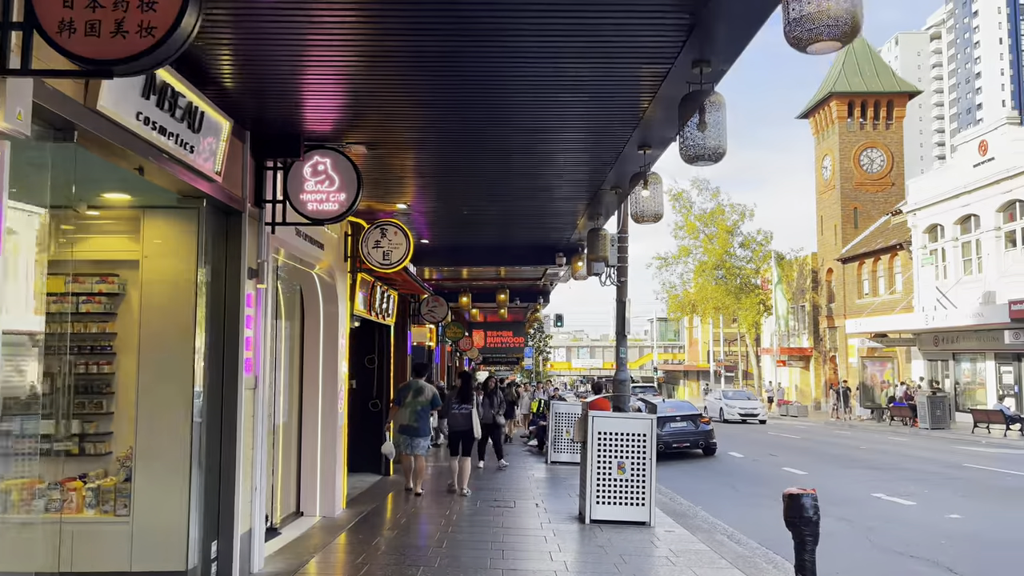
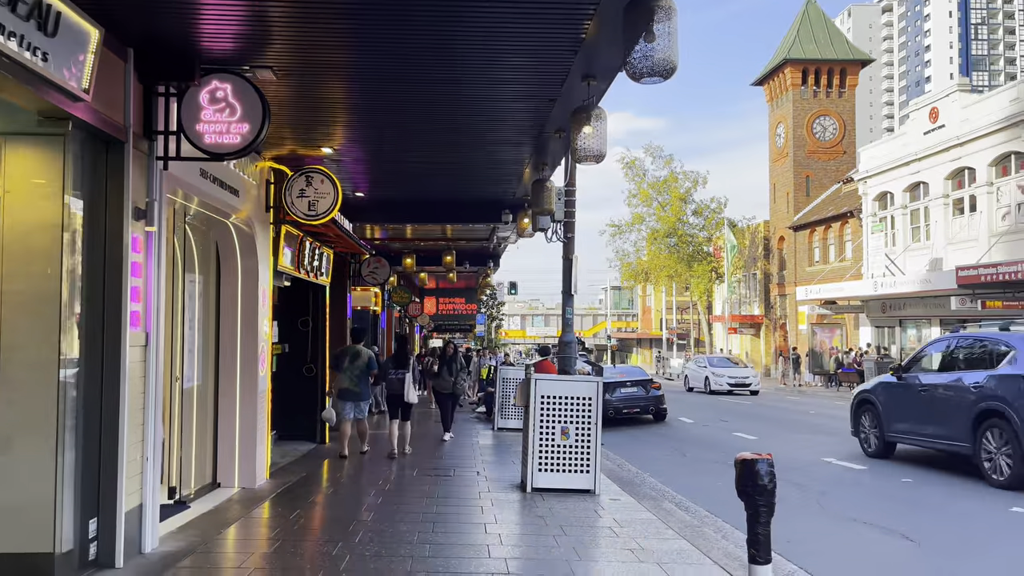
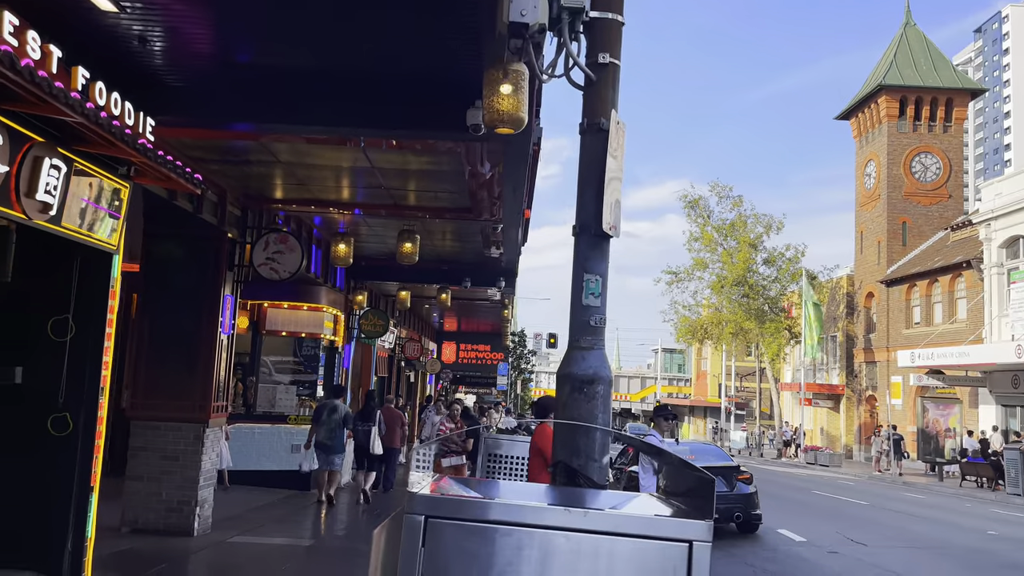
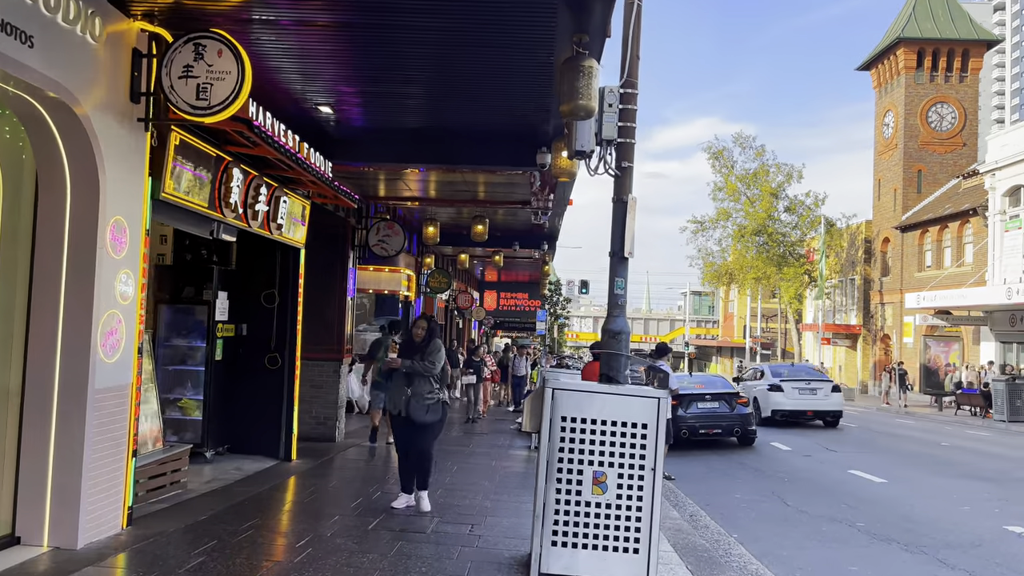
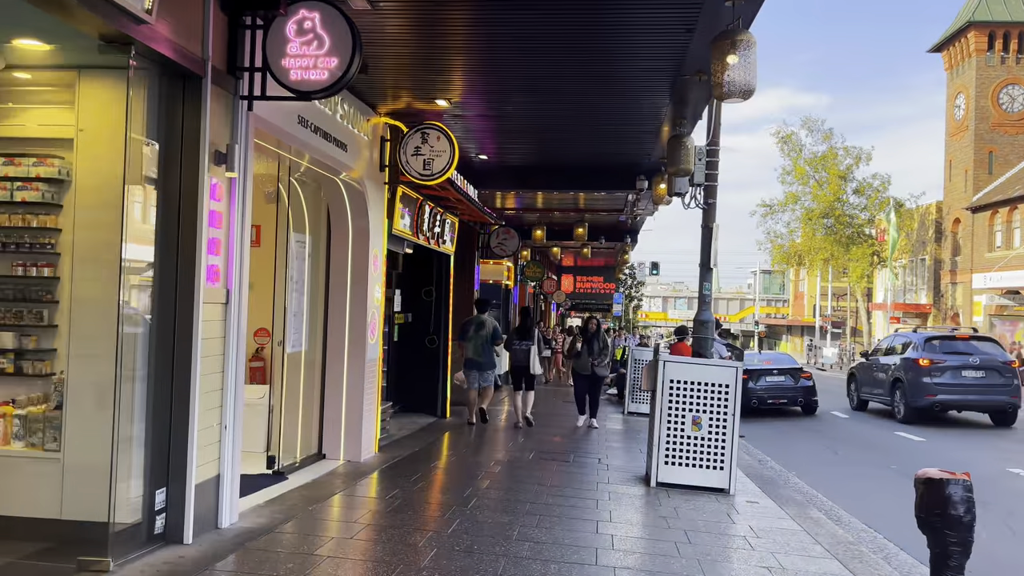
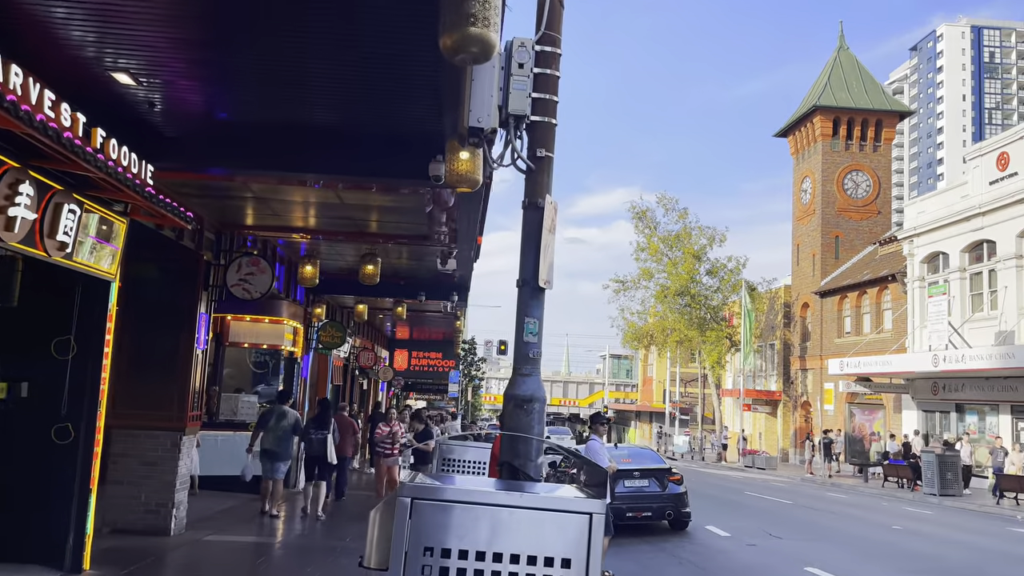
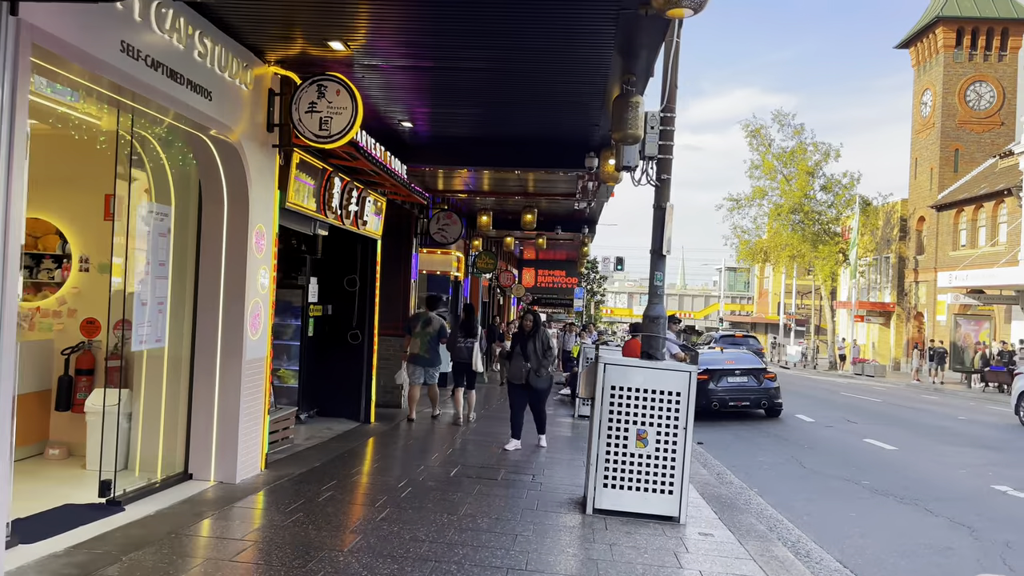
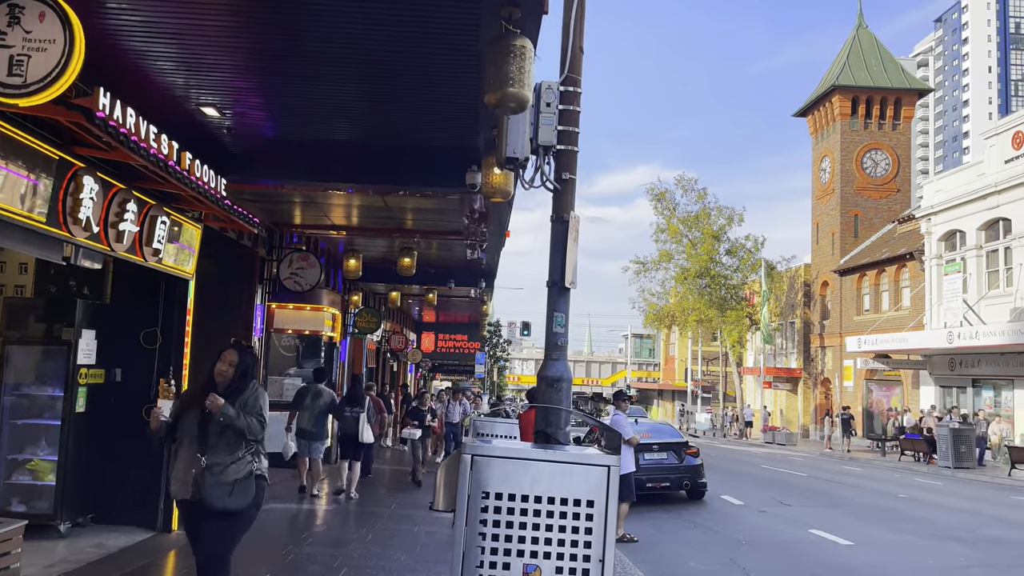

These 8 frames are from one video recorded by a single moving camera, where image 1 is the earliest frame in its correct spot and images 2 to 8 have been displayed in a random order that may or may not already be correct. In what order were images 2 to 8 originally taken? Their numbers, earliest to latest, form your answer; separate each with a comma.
2, 5, 7, 4, 8, 6, 3
